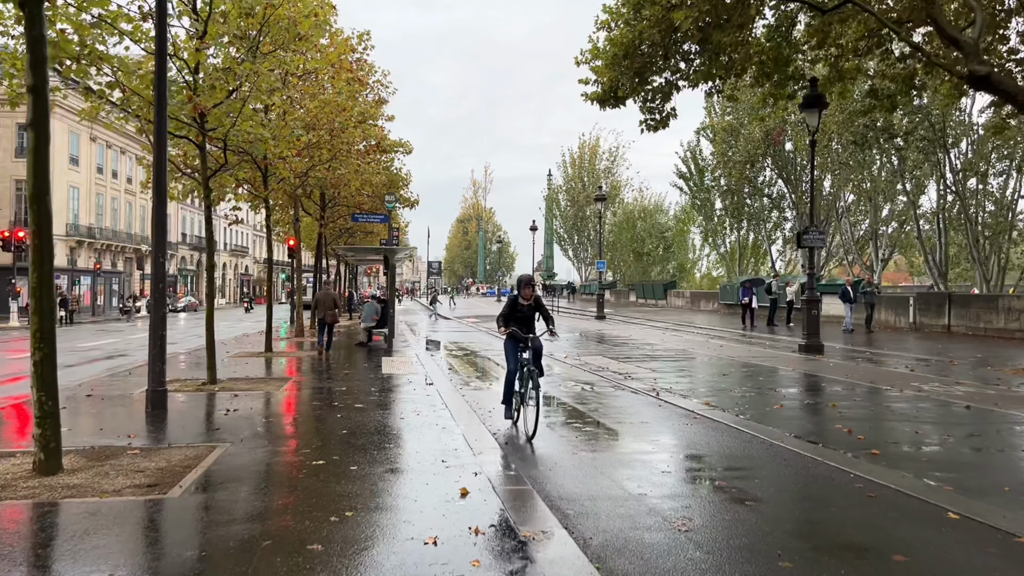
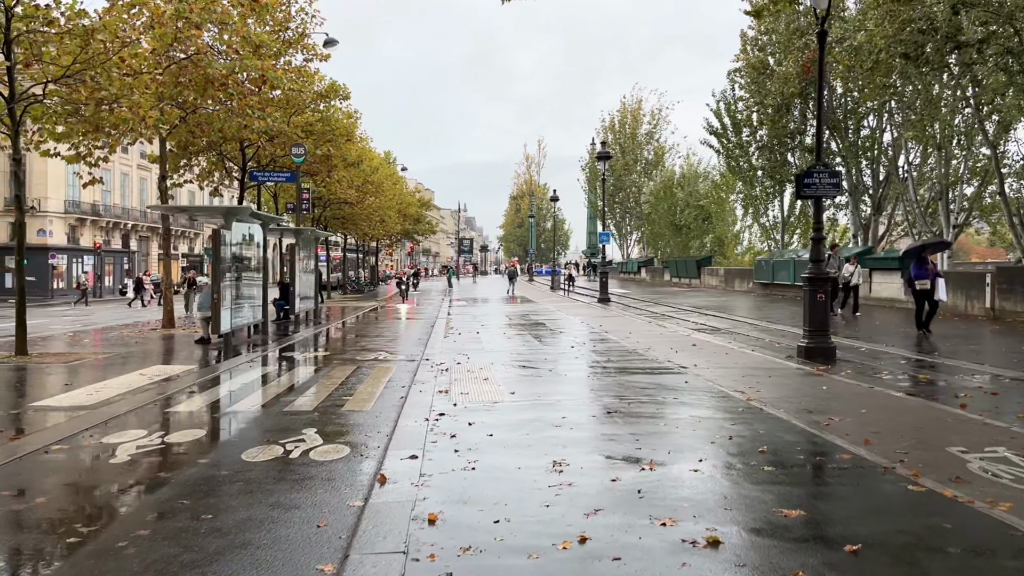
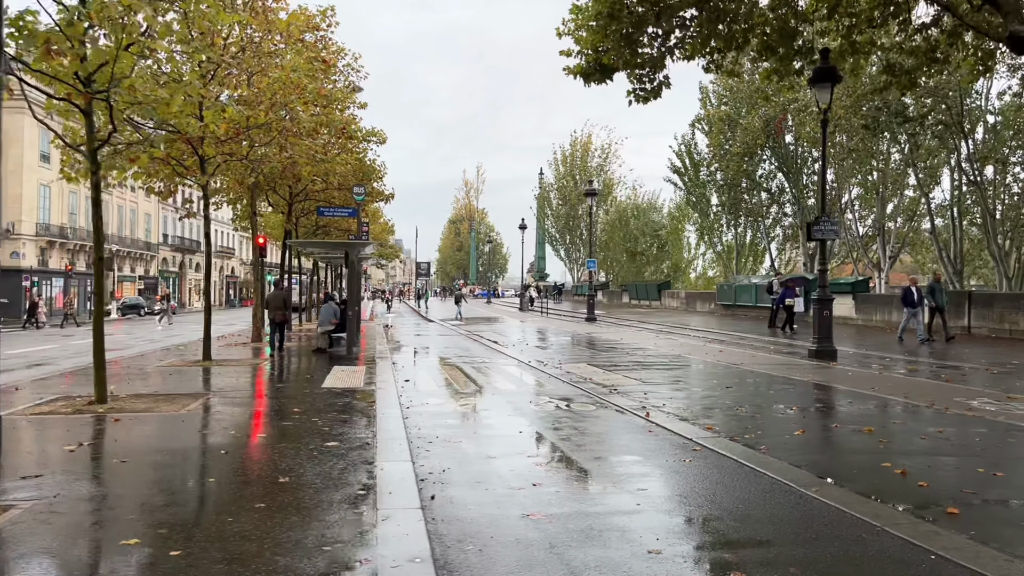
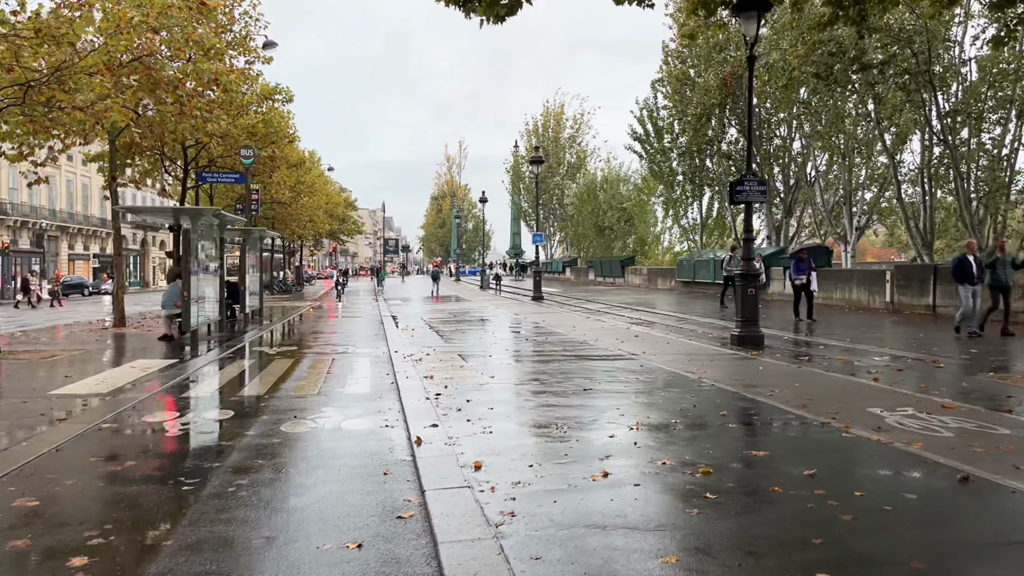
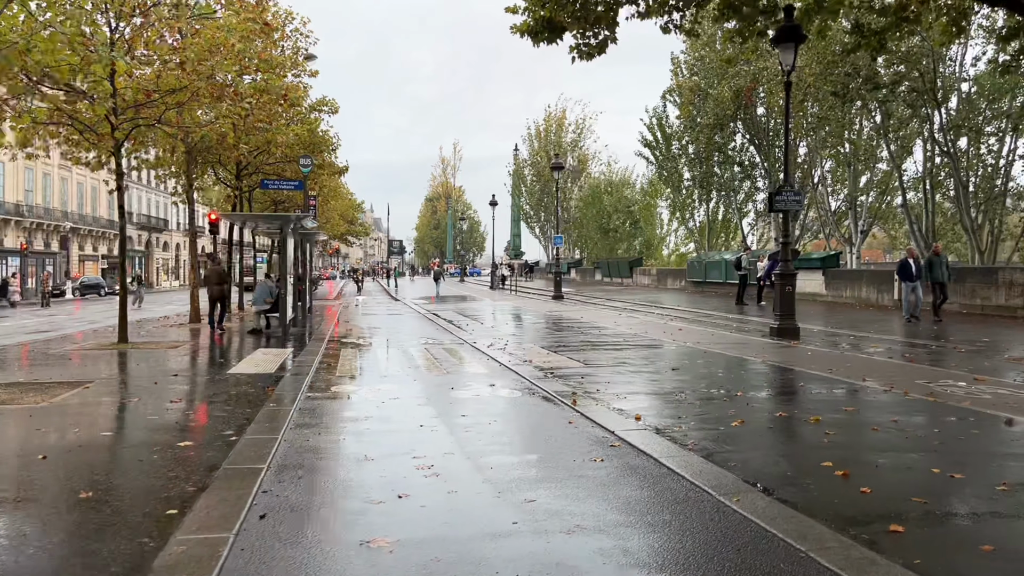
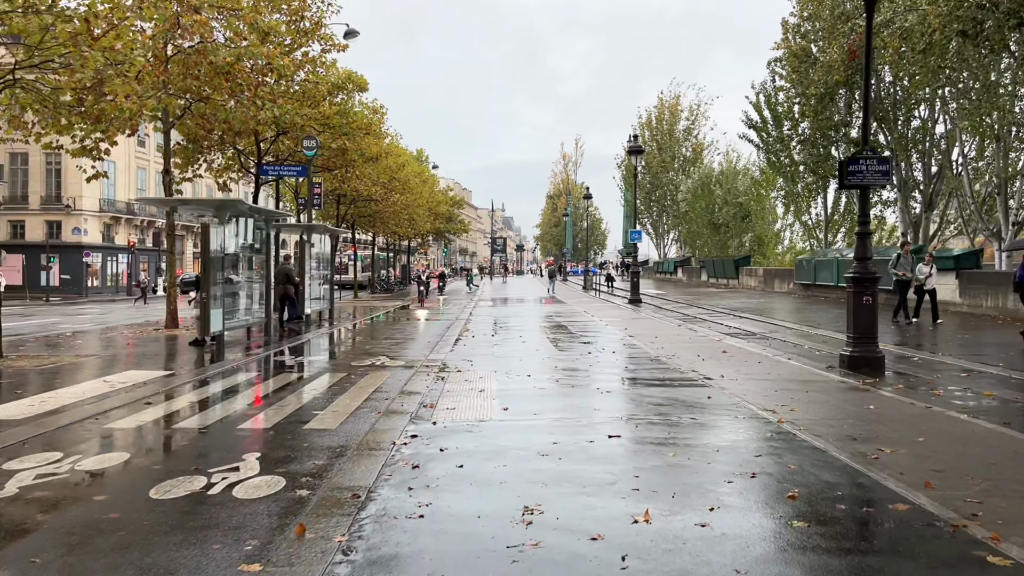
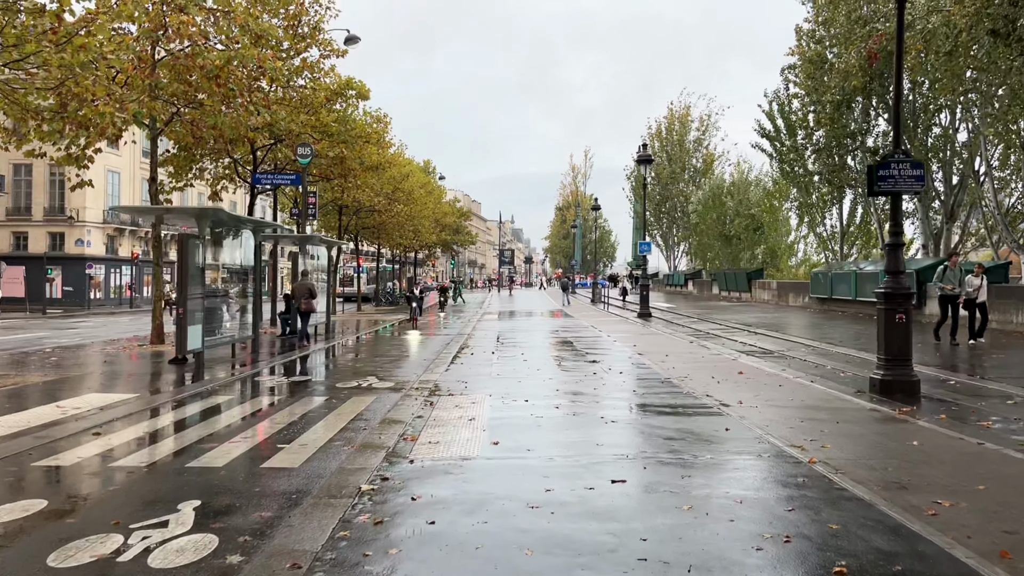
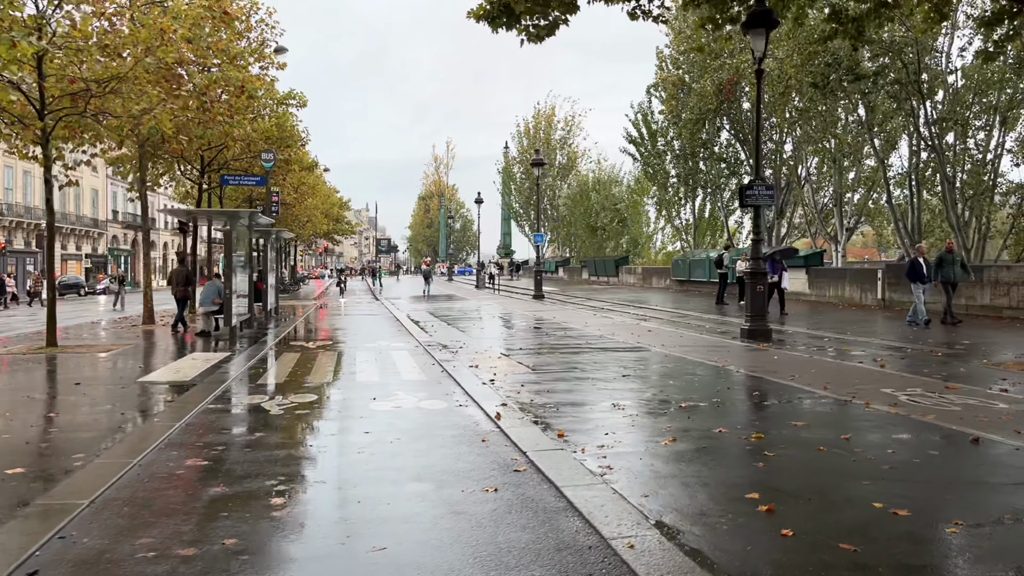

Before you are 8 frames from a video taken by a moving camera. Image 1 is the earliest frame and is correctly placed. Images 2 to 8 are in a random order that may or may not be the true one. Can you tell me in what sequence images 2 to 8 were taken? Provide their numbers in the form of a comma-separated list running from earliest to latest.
3, 5, 8, 4, 2, 6, 7
